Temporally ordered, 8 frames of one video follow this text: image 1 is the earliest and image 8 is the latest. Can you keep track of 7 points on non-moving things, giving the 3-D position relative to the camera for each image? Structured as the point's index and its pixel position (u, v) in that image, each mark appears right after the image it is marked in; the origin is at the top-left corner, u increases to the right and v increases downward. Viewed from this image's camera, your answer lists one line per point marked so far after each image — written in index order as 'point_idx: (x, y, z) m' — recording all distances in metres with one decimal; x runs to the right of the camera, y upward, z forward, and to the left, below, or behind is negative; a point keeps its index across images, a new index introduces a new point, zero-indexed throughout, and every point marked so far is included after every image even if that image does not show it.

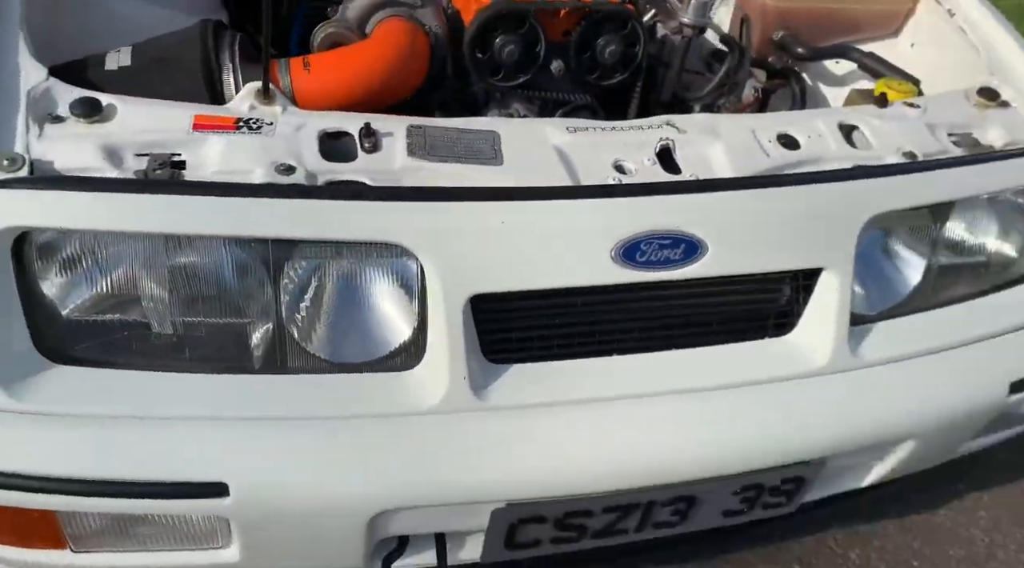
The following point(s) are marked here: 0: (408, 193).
0: (-0.2, +0.1, +1.1) m
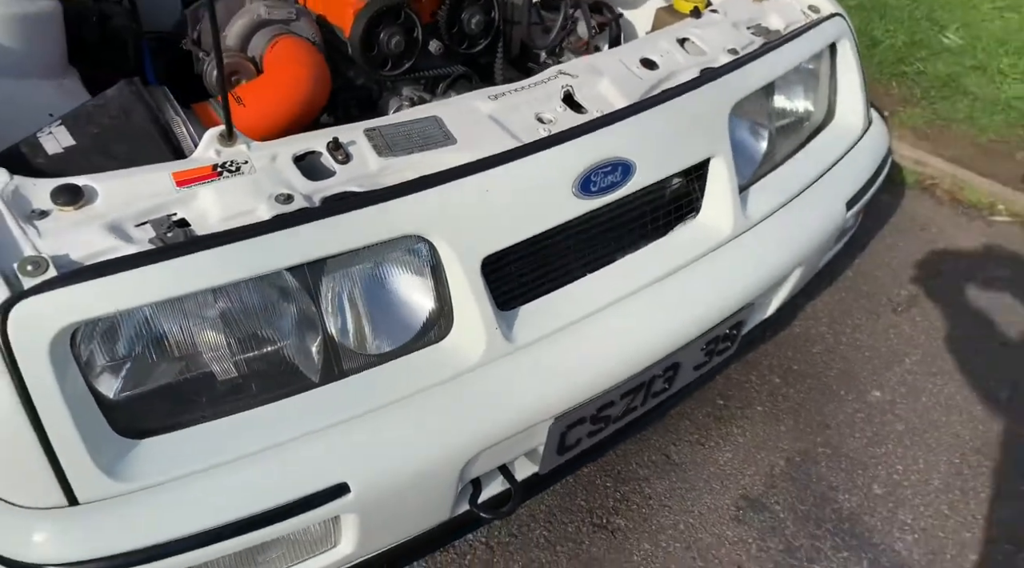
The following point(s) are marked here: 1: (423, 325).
0: (-0.2, +0.1, +1.2) m
1: (-0.1, -0.1, +1.3) m
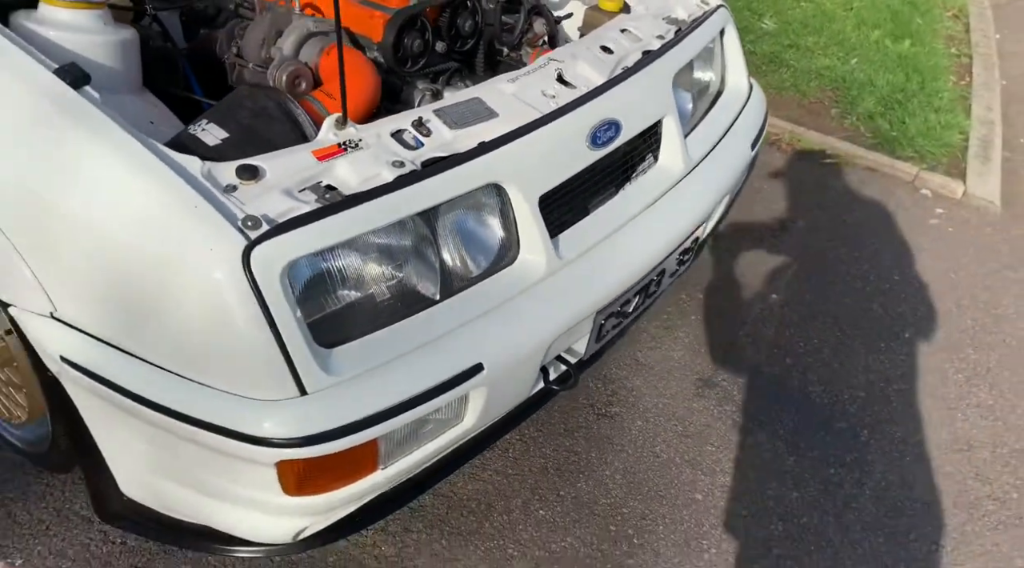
0: (-0.1, +0.3, +1.7) m
1: (0.0, +0.1, +1.7) m
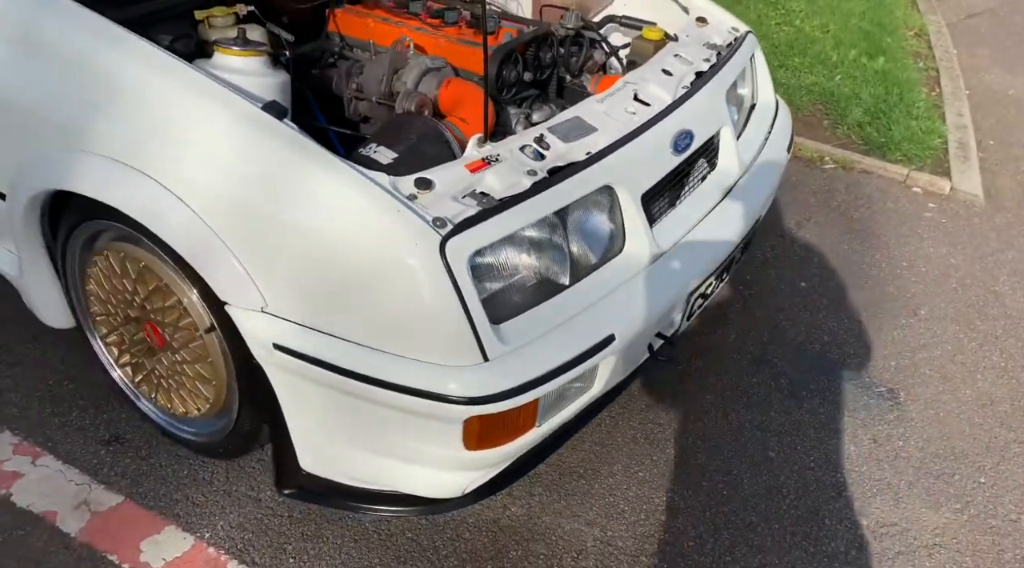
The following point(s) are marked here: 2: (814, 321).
0: (+0.2, +0.3, +2.0) m
1: (+0.3, +0.1, +2.0) m
2: (+1.1, -0.1, +3.0) m
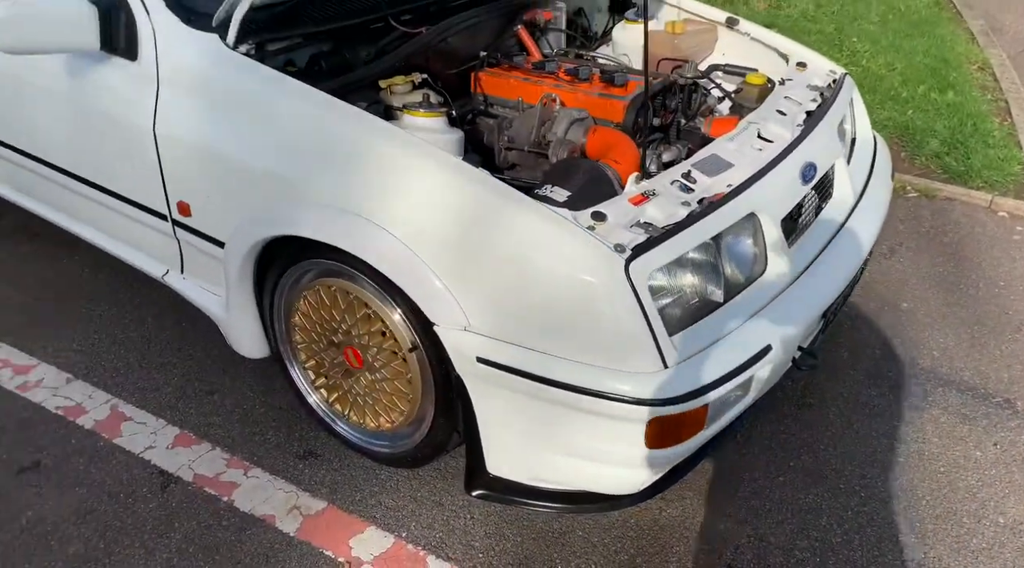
0: (+0.6, +0.3, +2.2) m
1: (+0.7, +0.1, +2.2) m
2: (+1.6, -0.2, +3.1) m
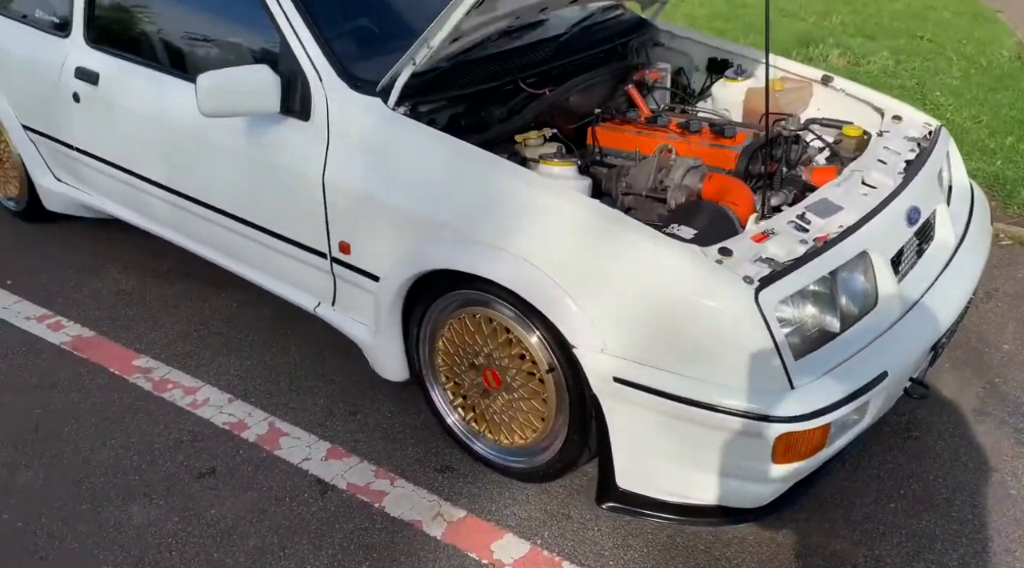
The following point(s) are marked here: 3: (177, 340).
0: (+1.0, +0.2, +2.4) m
1: (+1.1, 0.0, +2.4) m
2: (+2.0, -0.4, +3.2) m
3: (-1.3, -0.2, +3.3) m
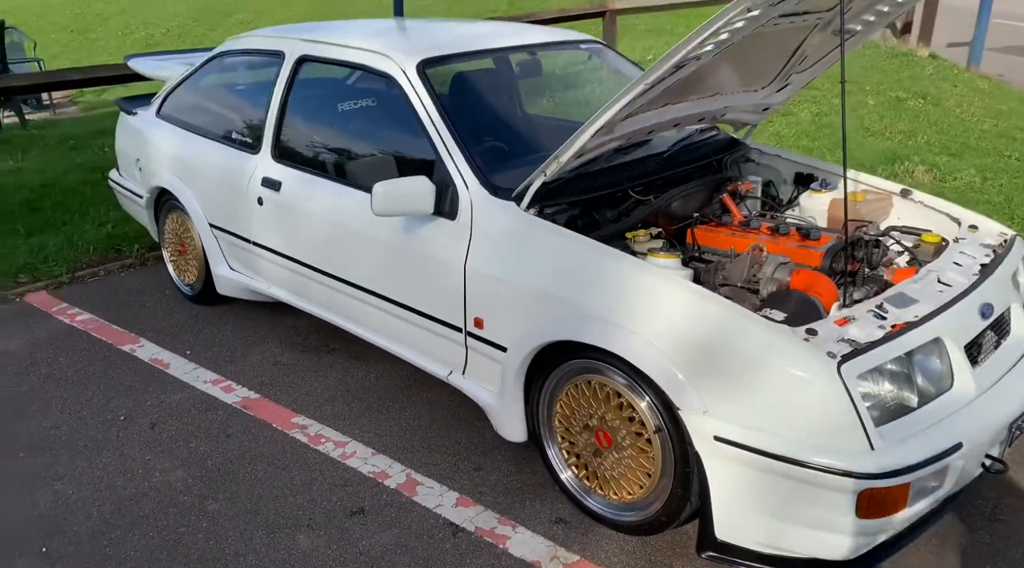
0: (+1.4, -0.1, +2.8) m
1: (+1.4, -0.3, +2.7) m
2: (+2.5, -0.8, +3.4) m
3: (-0.9, -0.6, +3.8) m
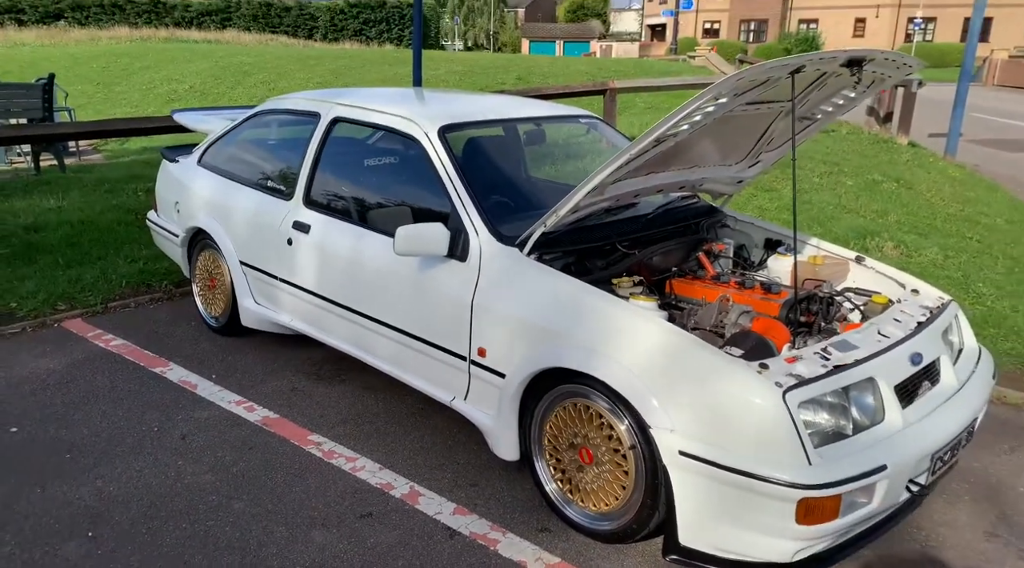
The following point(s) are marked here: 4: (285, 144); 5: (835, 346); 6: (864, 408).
0: (+1.4, -0.3, +3.3) m
1: (+1.4, -0.5, +3.2) m
2: (+2.4, -1.1, +3.8) m
3: (-0.9, -0.7, +4.2) m
4: (-1.4, +0.8, +4.9) m
5: (+1.3, -0.3, +3.4) m
6: (+1.4, -0.5, +3.2) m
